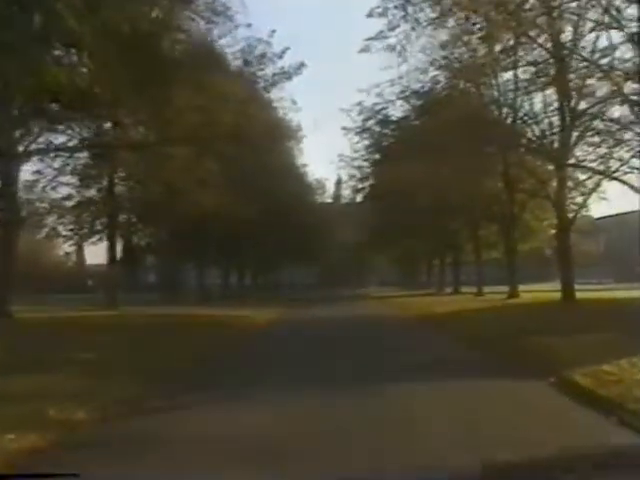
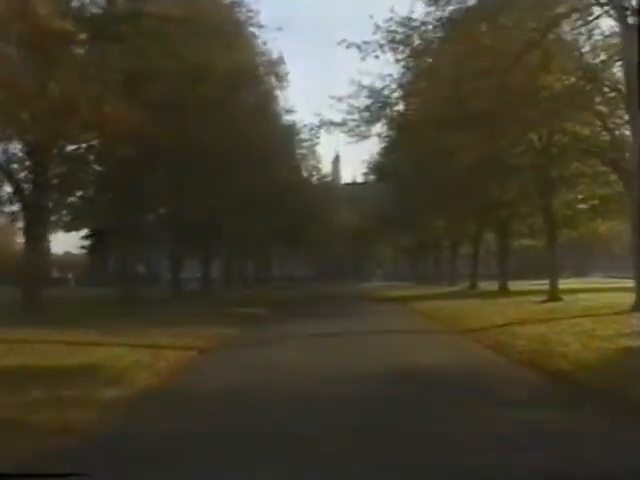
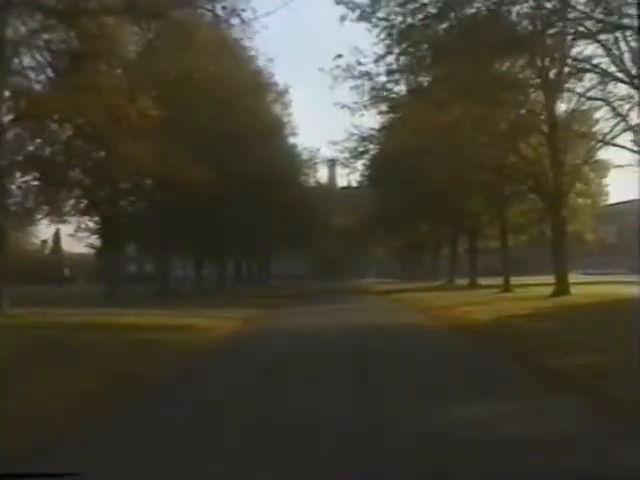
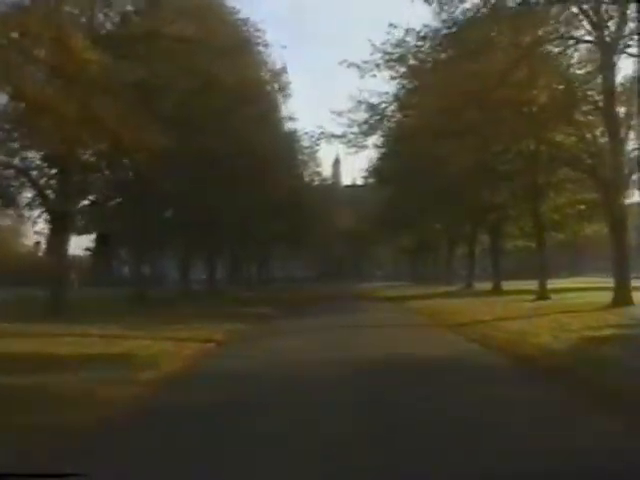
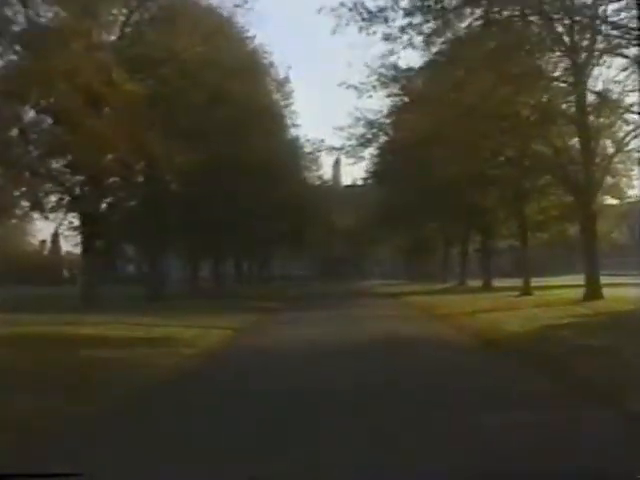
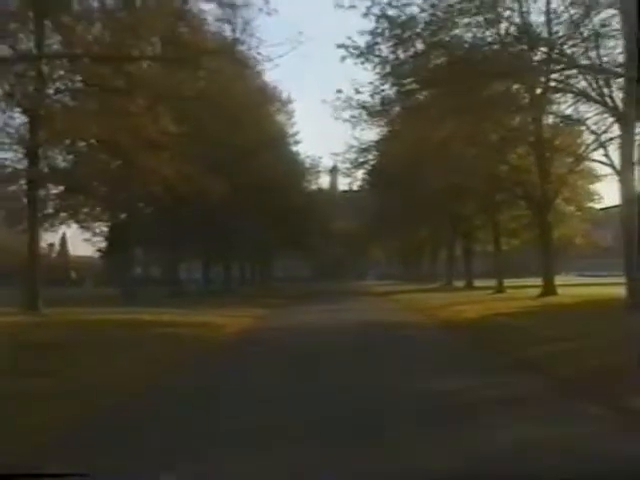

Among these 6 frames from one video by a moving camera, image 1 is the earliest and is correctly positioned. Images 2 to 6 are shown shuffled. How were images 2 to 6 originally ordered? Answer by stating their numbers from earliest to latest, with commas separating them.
6, 3, 5, 4, 2
